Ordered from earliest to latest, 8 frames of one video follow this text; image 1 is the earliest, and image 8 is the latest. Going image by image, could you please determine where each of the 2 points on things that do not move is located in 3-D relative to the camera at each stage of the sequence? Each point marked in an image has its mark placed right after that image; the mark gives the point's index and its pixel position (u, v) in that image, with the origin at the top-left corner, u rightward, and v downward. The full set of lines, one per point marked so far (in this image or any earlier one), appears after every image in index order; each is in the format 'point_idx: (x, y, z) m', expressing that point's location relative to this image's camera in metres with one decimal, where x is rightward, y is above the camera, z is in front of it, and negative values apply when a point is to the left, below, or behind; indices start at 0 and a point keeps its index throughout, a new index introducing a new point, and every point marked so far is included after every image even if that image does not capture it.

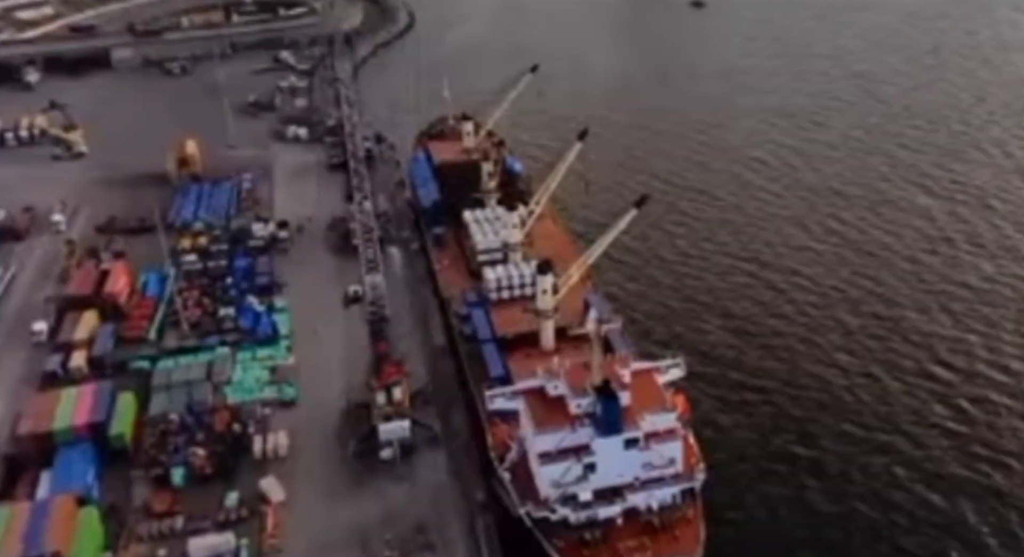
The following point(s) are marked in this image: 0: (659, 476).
0: (+3.3, -4.4, +19.9) m
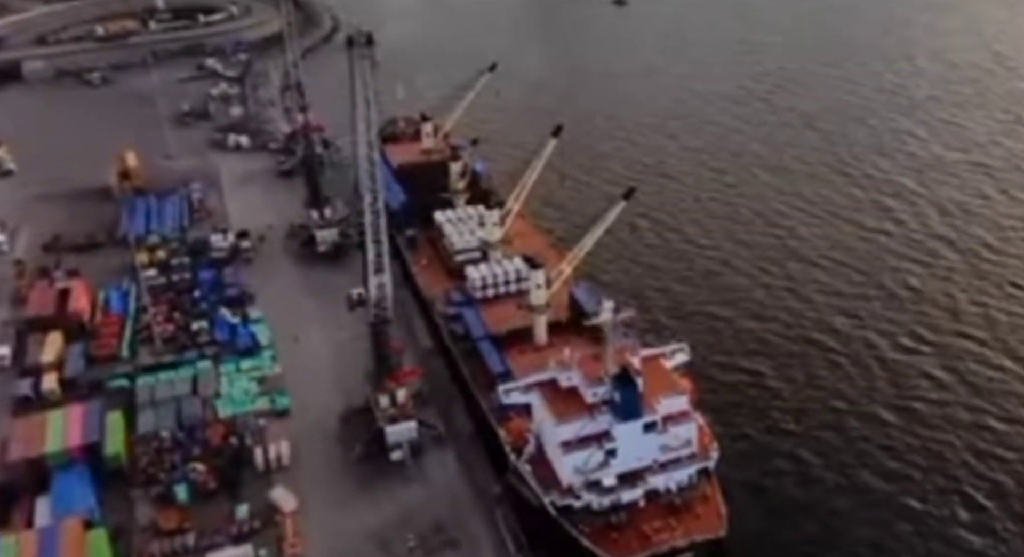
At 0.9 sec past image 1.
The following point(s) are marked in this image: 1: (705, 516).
0: (+3.7, -4.1, +20.5) m
1: (+4.3, -5.2, +19.8) m
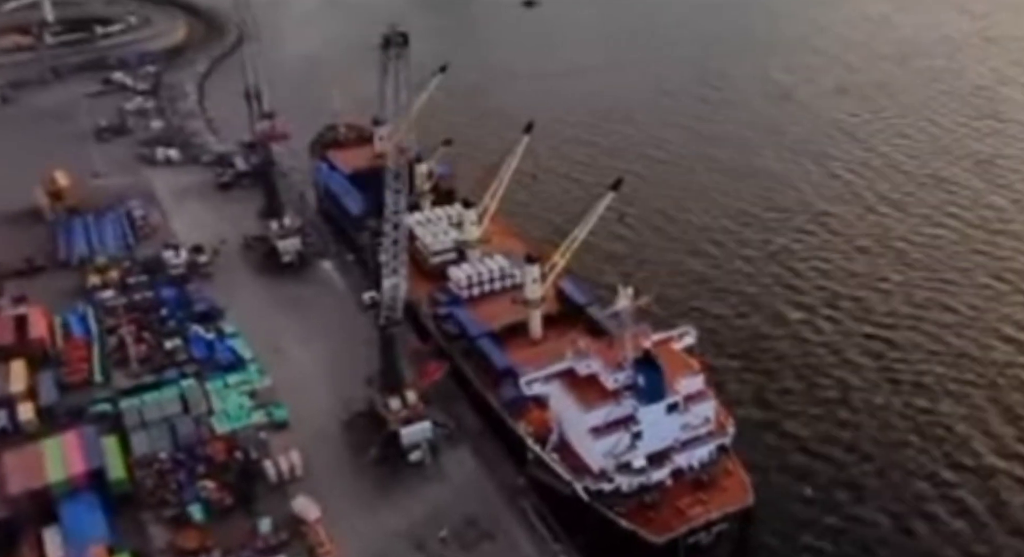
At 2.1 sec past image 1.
0: (+4.4, -3.7, +21.3) m
1: (+5.1, -4.8, +20.7) m
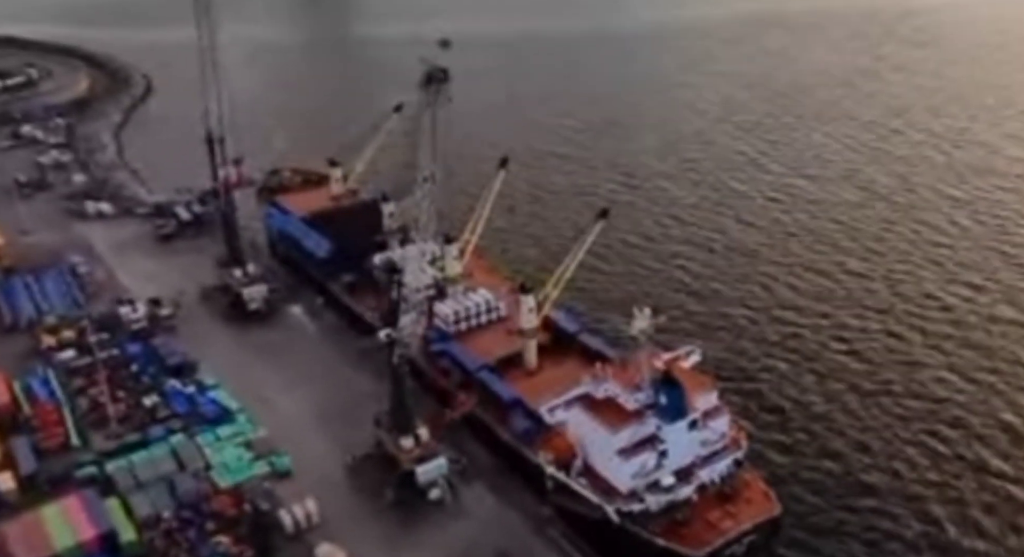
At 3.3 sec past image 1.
0: (+5.0, -4.2, +22.0) m
1: (+5.8, -5.2, +21.4) m
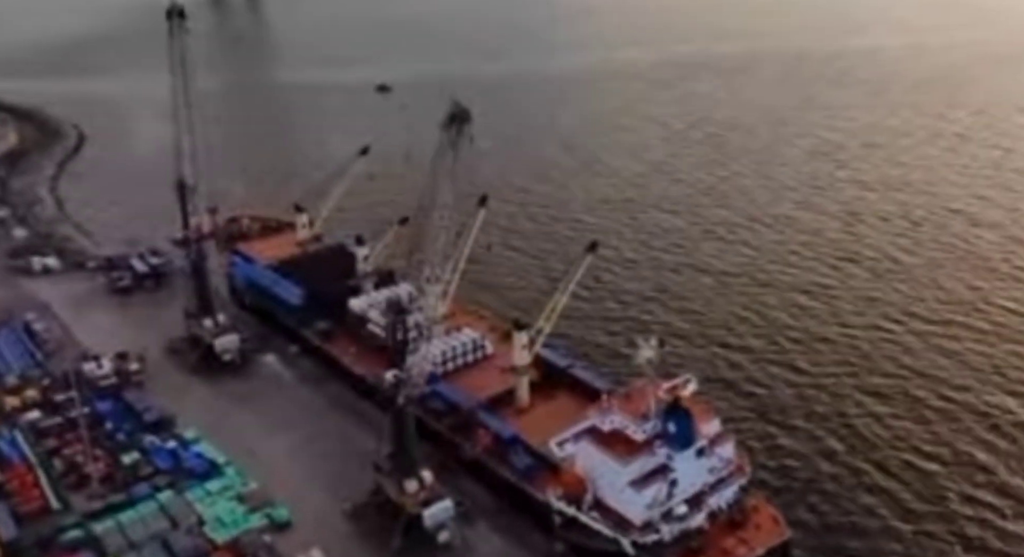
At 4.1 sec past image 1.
0: (+5.2, -4.9, +22.3) m
1: (+6.1, -5.9, +21.8) m
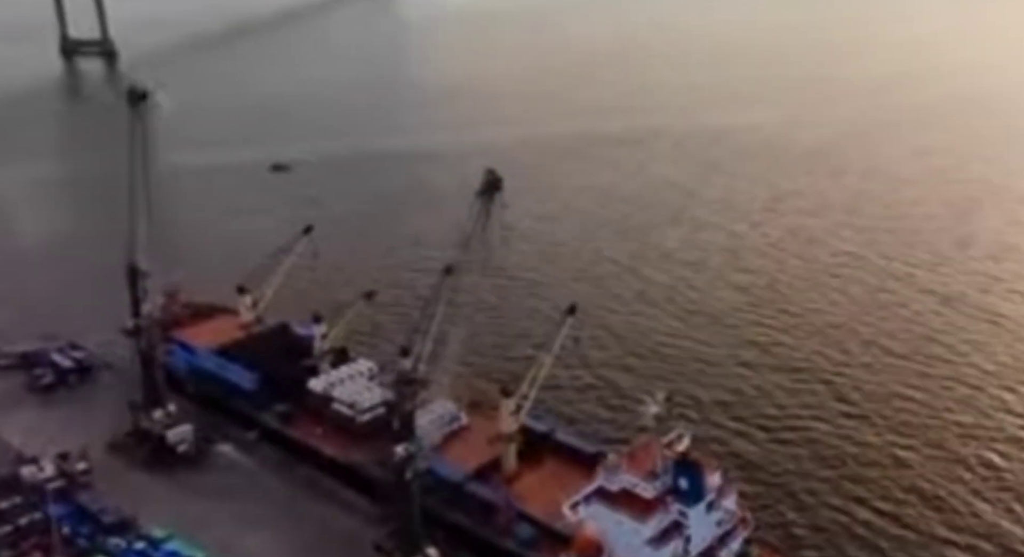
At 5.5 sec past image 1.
0: (+5.5, -6.3, +22.9) m
1: (+6.5, -7.2, +22.3) m
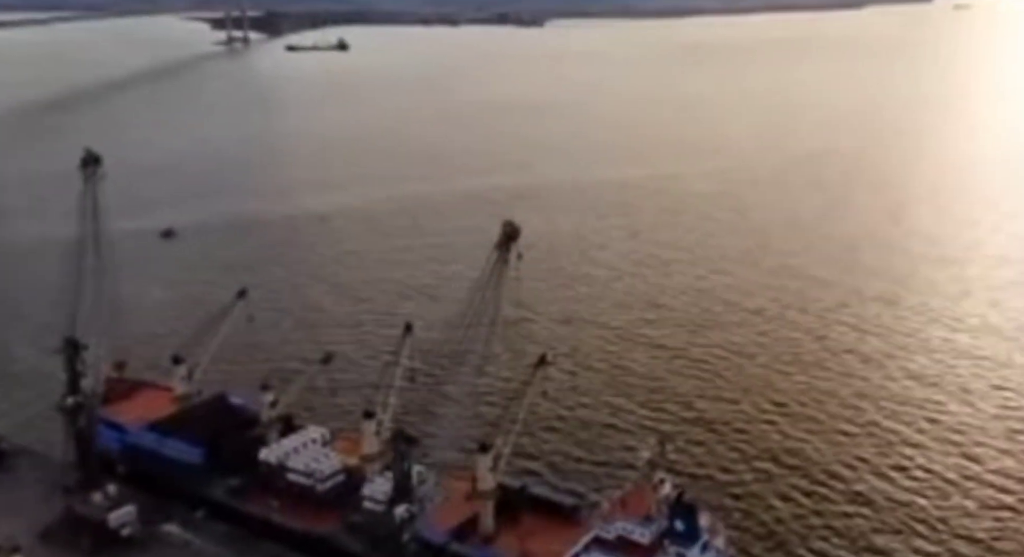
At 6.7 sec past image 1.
0: (+5.5, -7.5, +23.4) m
1: (+6.6, -8.3, +23.0) m
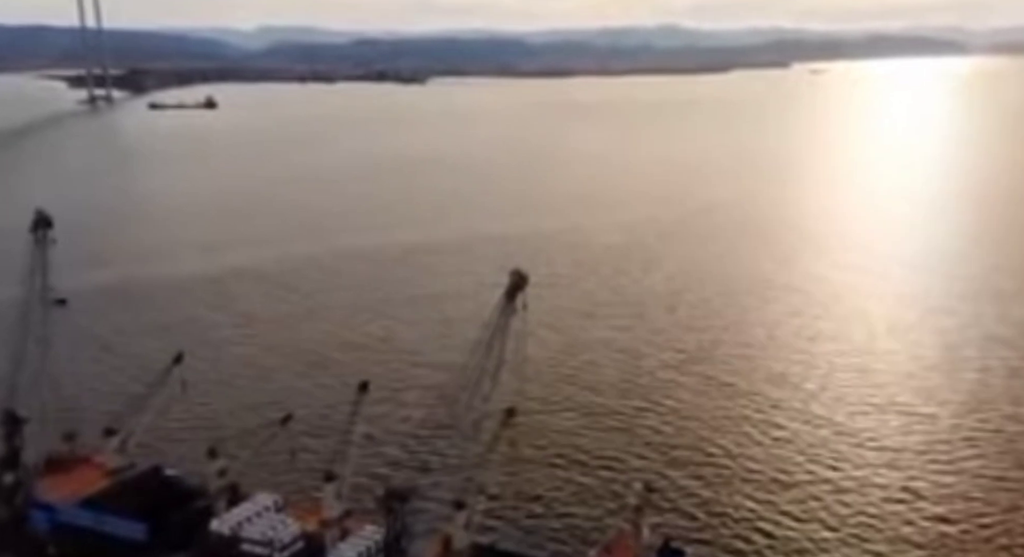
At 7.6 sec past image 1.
0: (+5.2, -8.8, +24.1) m
1: (+6.4, -9.5, +23.7) m
